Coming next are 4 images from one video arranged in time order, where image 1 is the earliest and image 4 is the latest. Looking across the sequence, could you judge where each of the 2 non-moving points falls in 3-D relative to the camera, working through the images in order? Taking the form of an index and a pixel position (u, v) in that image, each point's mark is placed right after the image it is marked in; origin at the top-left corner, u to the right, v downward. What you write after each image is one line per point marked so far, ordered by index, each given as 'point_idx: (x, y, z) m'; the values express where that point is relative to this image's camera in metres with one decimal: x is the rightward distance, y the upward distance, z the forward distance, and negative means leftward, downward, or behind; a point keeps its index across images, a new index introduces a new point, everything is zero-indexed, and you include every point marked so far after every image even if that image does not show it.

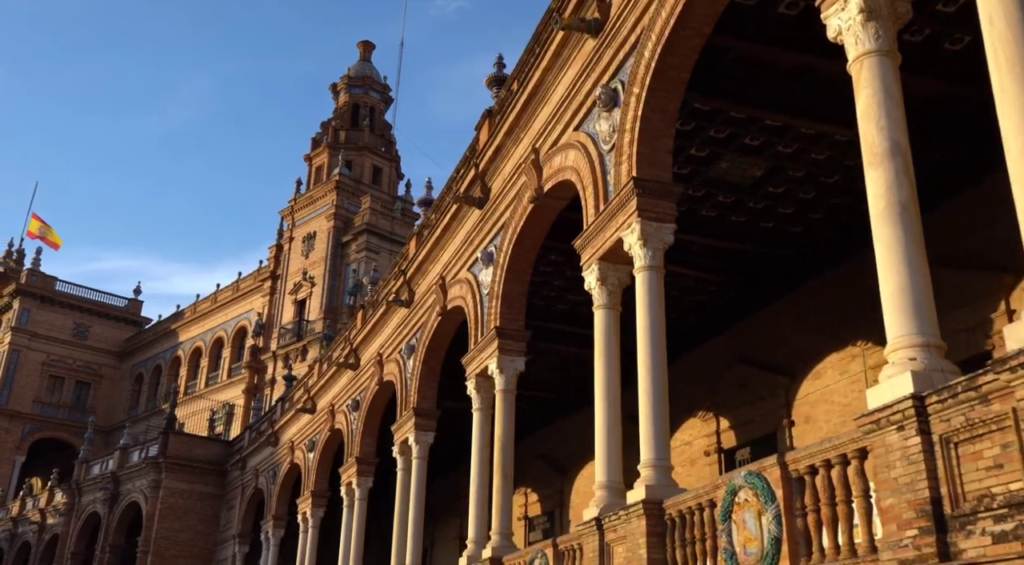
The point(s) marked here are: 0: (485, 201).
0: (-0.4, +1.1, +12.7) m
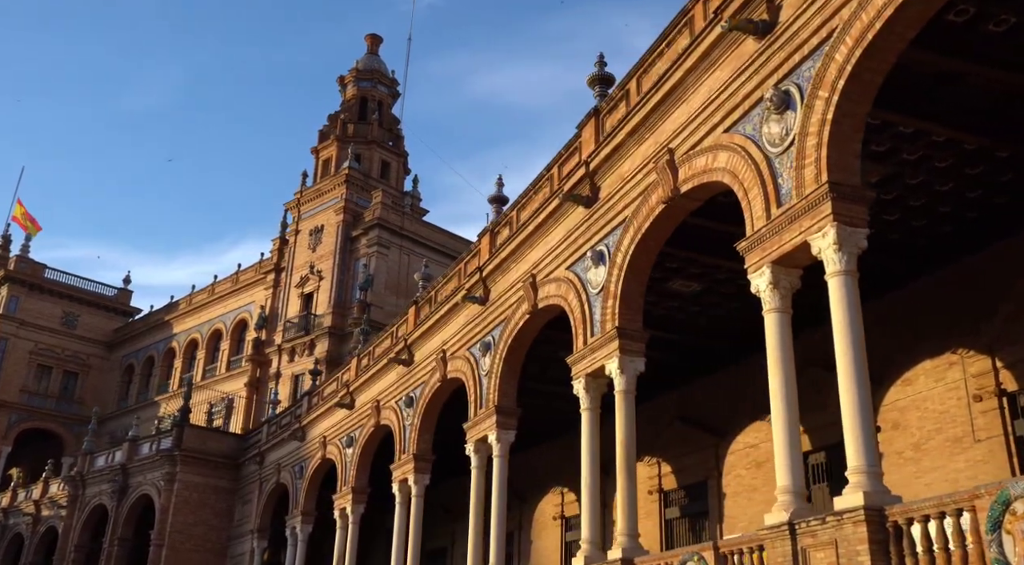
0: (+1.1, +1.1, +12.7) m
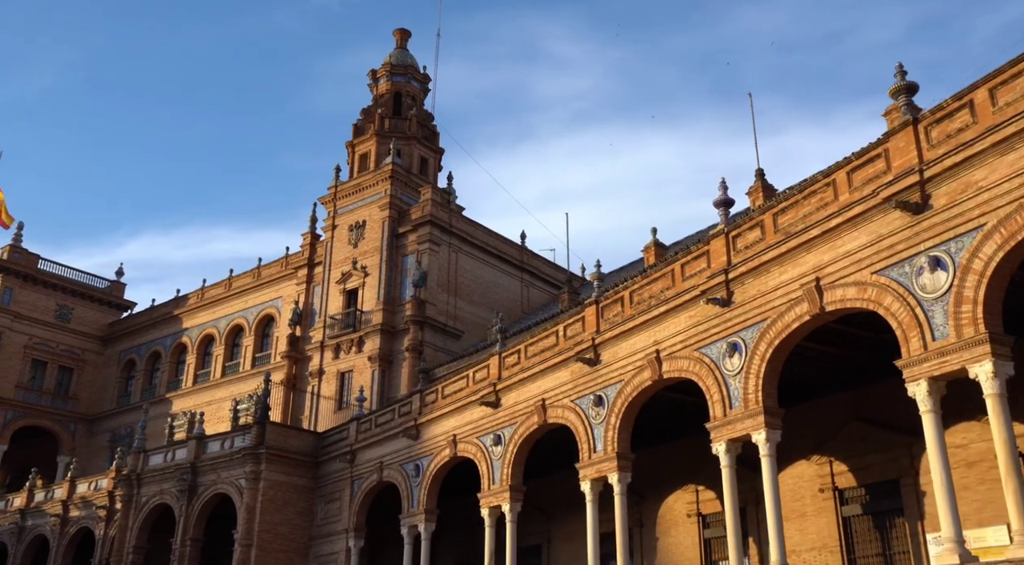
0: (+5.5, +1.0, +12.9) m
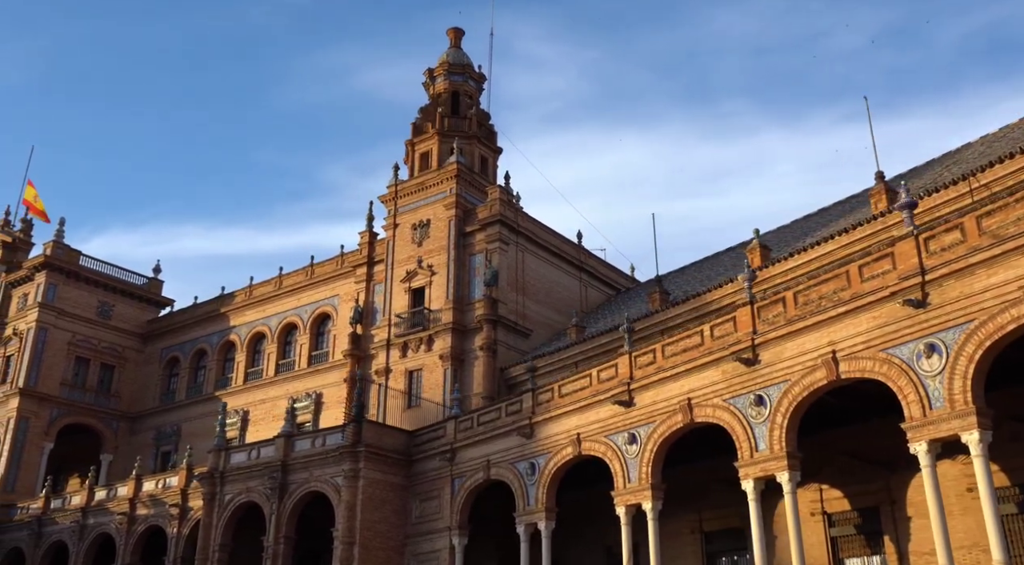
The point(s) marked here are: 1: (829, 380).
0: (+9.0, +1.0, +13.1) m
1: (+6.1, -1.9, +18.6) m
